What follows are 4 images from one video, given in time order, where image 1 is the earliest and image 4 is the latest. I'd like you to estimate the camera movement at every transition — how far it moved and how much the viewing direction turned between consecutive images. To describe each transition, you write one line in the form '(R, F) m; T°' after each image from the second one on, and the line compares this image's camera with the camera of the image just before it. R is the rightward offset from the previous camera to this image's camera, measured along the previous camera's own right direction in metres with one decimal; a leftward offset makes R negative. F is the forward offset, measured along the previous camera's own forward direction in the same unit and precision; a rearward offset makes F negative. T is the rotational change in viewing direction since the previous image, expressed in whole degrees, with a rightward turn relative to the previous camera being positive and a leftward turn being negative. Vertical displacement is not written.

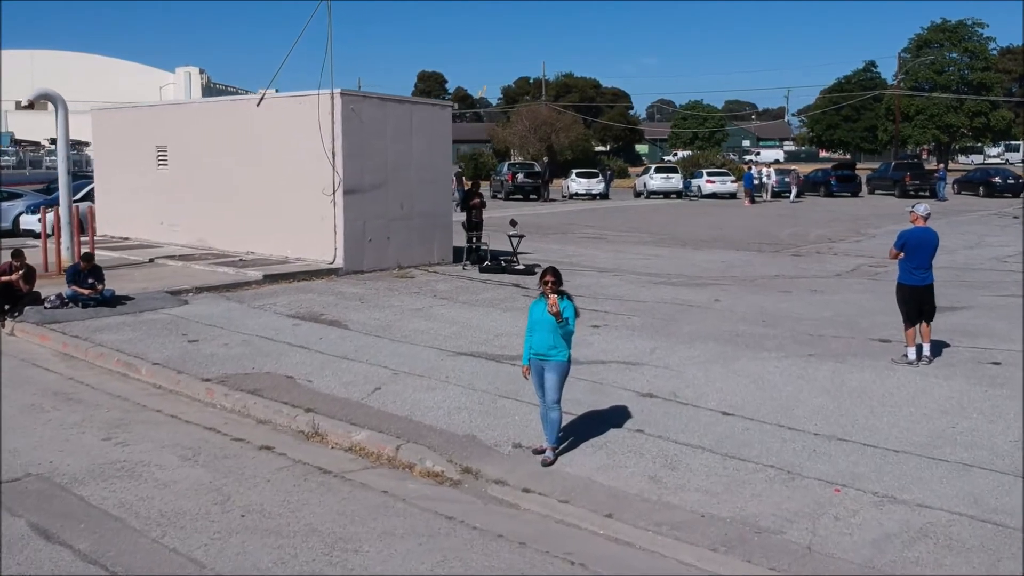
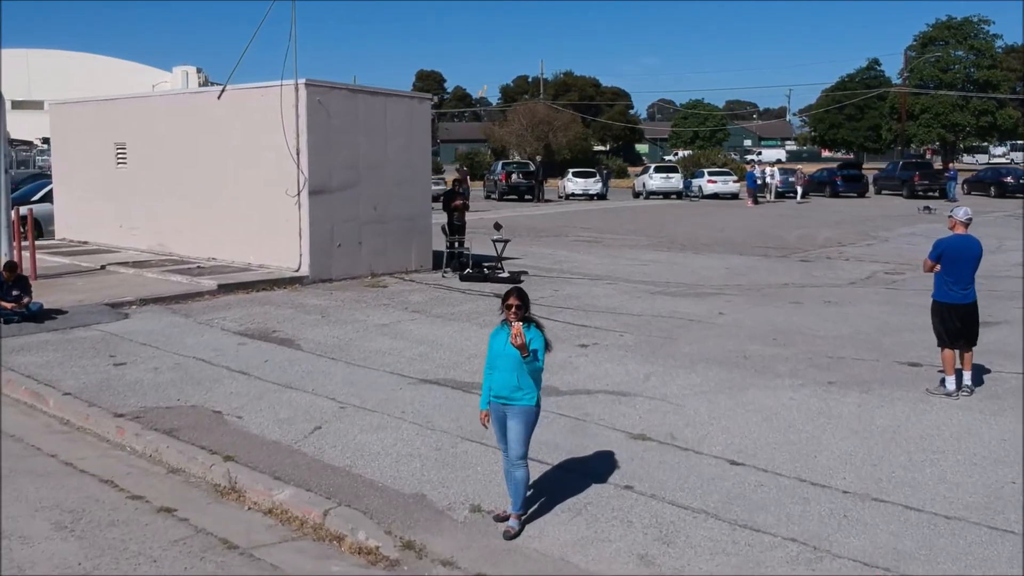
(+0.3, +1.5) m; 0°
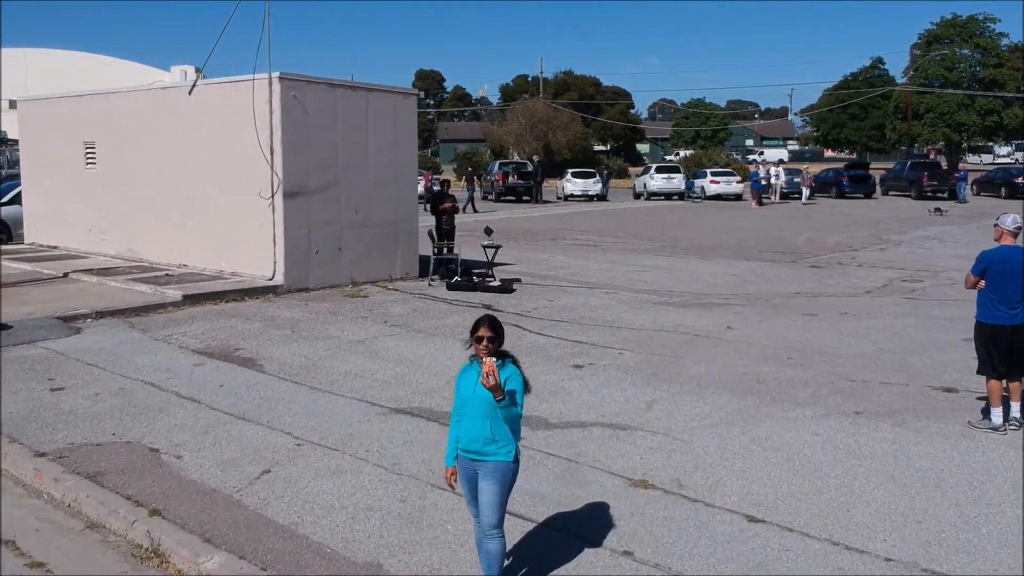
(+0.1, +1.1) m; 0°
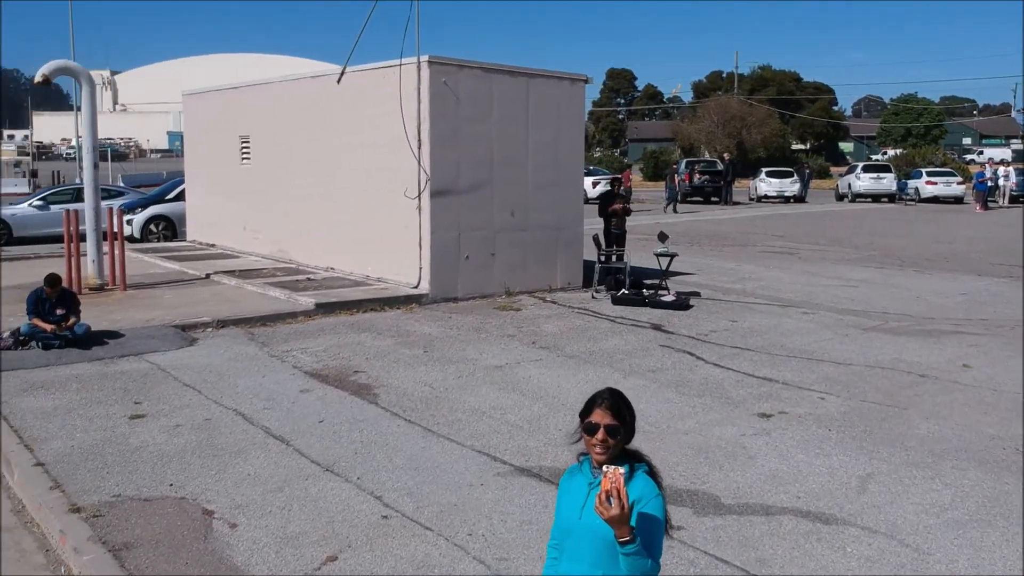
(+0.1, +1.9) m; -11°
